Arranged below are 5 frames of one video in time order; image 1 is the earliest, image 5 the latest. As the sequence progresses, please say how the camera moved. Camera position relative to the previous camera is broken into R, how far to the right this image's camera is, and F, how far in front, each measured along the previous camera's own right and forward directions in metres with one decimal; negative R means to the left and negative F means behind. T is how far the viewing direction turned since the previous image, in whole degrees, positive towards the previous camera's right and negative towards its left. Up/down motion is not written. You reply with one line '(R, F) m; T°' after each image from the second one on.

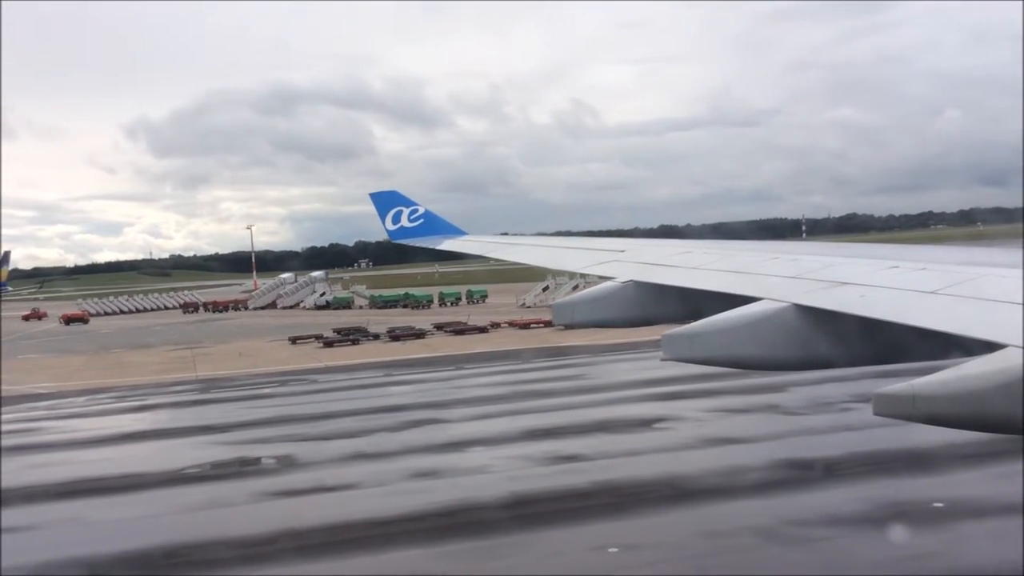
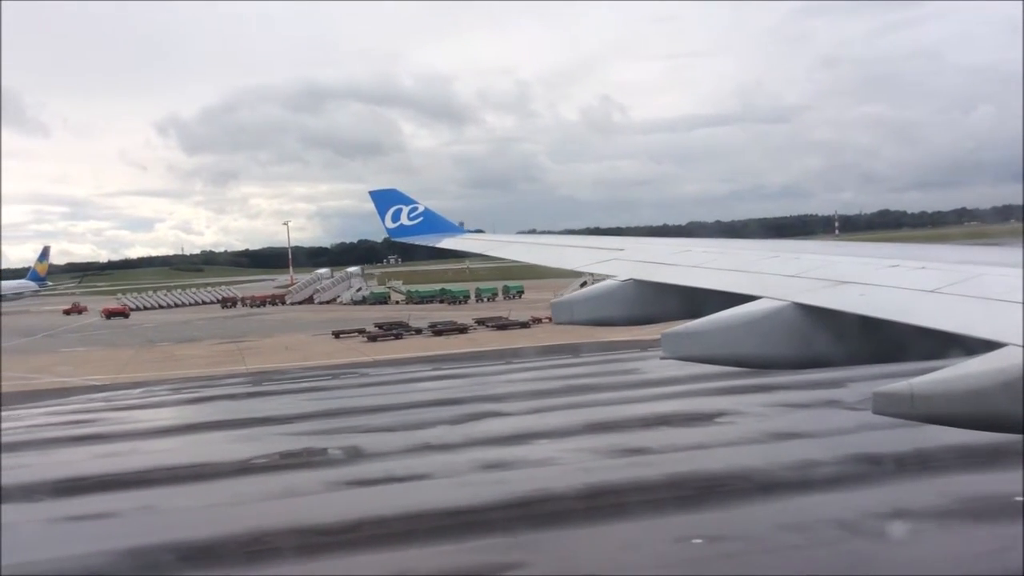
(-0.6, -0.1) m; -1°
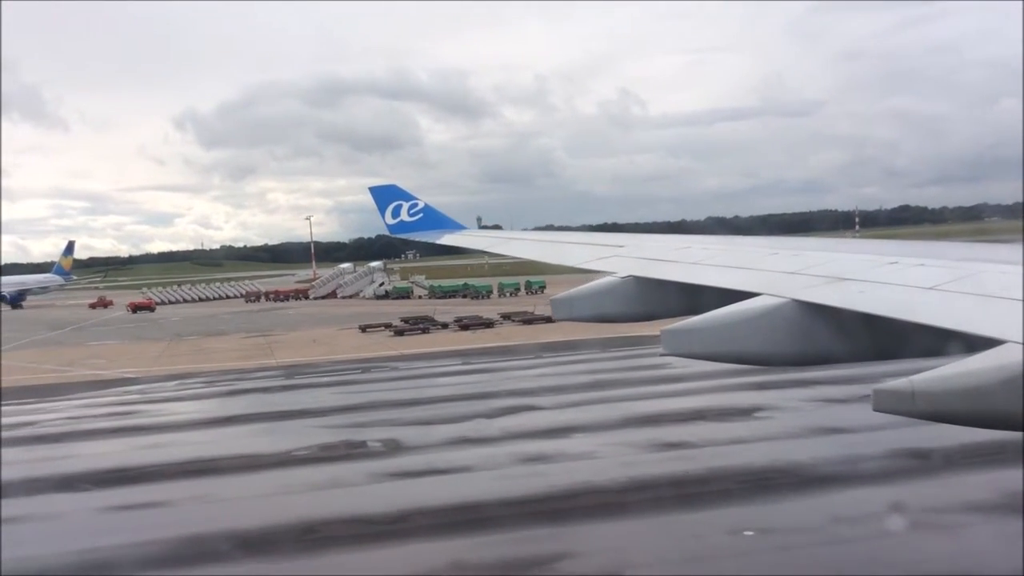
(-0.3, 0.0) m; -1°
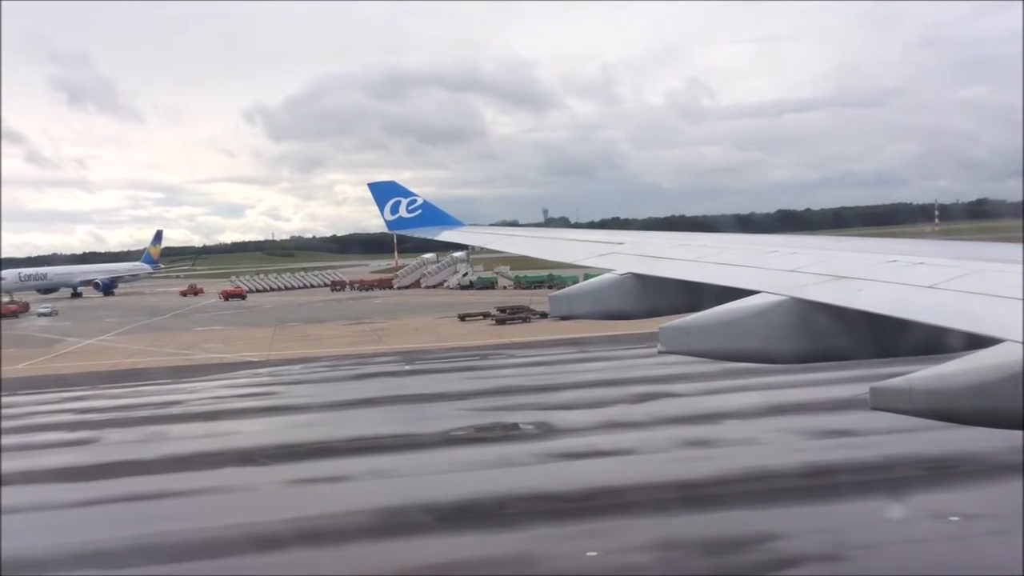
(-1.4, -0.2) m; -3°
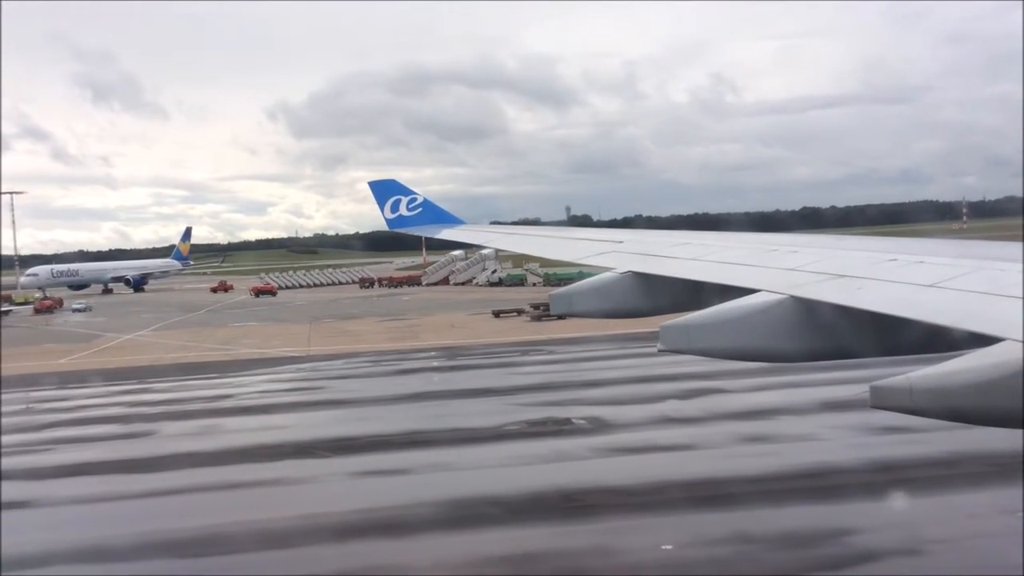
(-0.5, 0.0) m; -1°
